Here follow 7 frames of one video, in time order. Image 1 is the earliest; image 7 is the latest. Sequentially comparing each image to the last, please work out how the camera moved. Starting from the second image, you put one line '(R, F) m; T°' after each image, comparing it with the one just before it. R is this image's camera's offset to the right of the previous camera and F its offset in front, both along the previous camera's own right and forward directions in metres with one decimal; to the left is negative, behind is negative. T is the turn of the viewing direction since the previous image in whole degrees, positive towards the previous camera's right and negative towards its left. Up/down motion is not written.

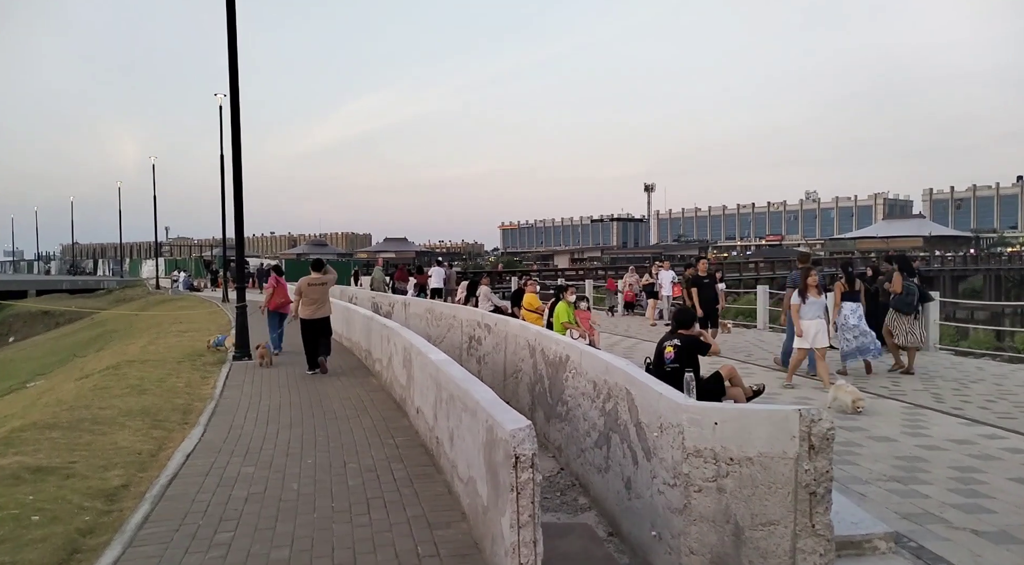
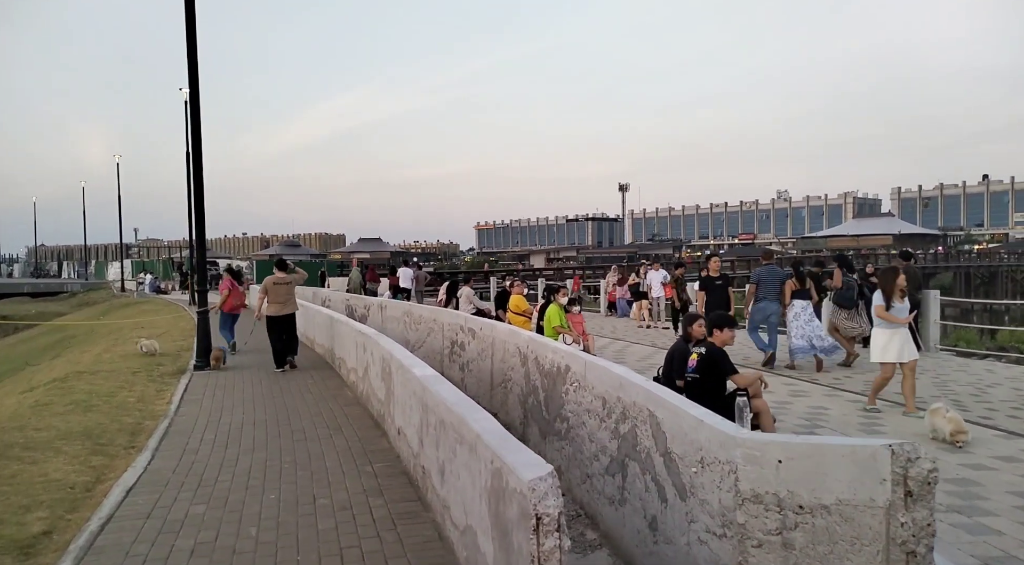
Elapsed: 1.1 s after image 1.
(-0.2, +0.9) m; +2°
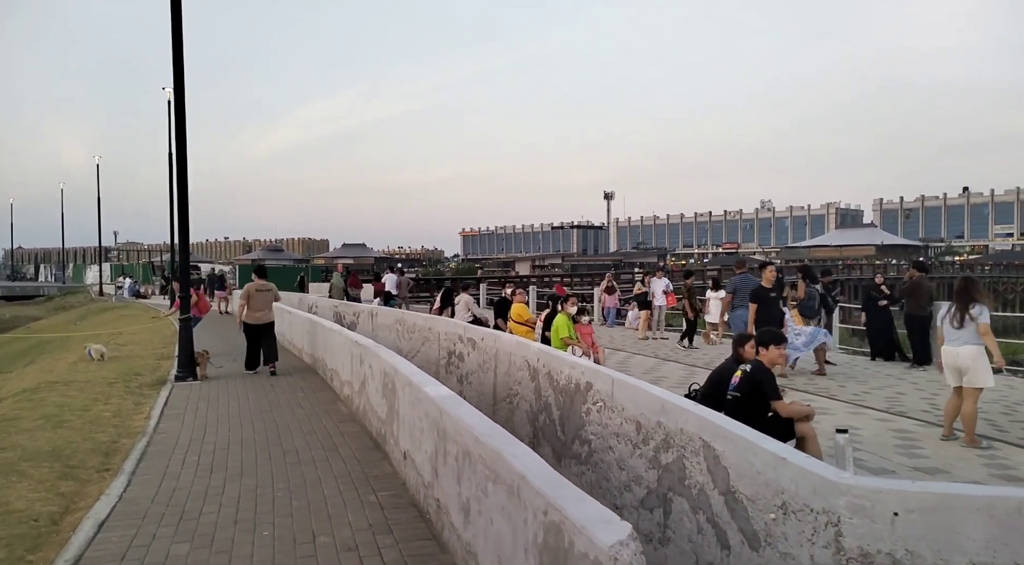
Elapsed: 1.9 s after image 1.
(-0.3, +0.6) m; +1°
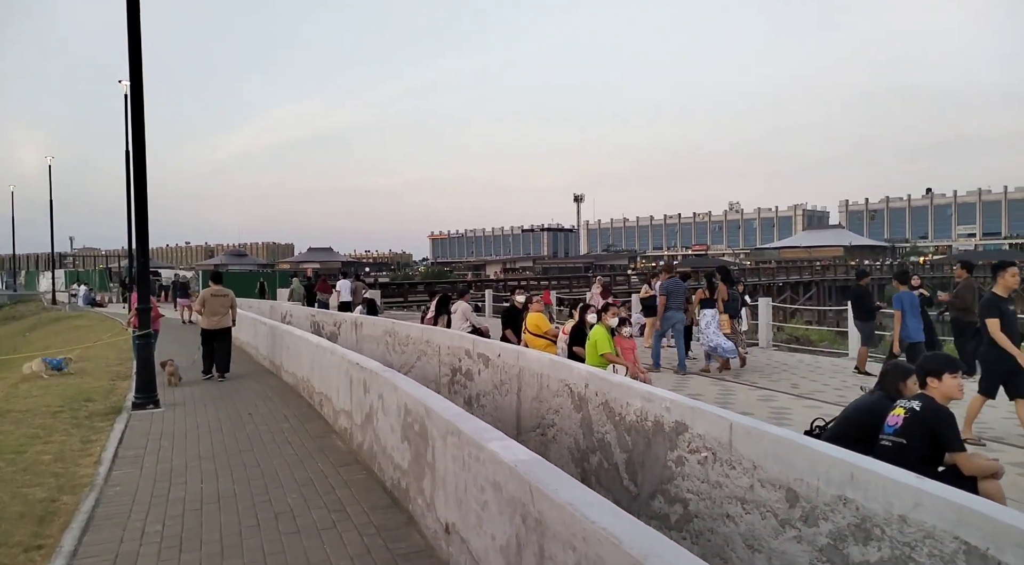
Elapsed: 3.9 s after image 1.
(-0.7, +1.5) m; +3°
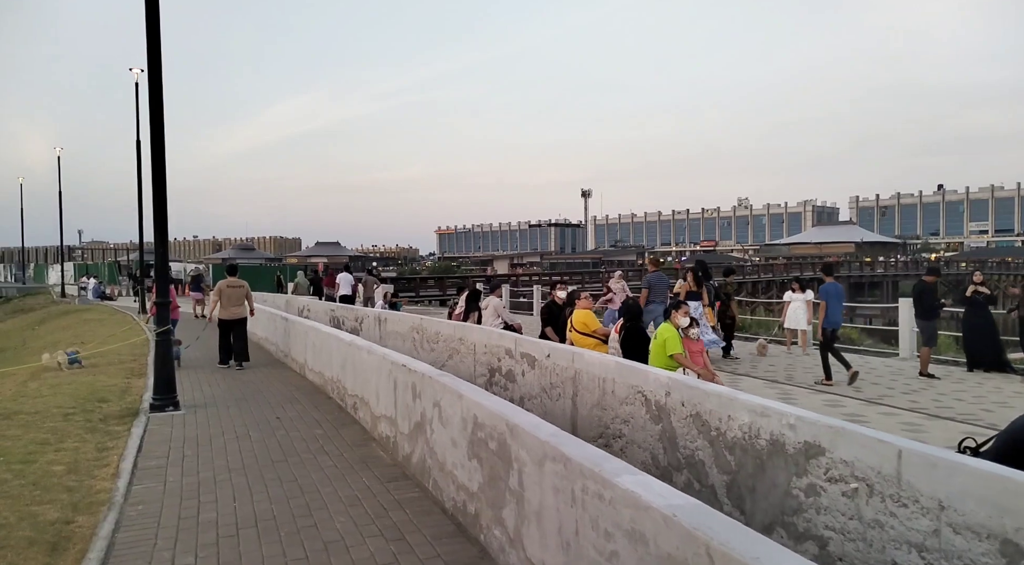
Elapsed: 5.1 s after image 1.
(-0.6, +0.8) m; 0°
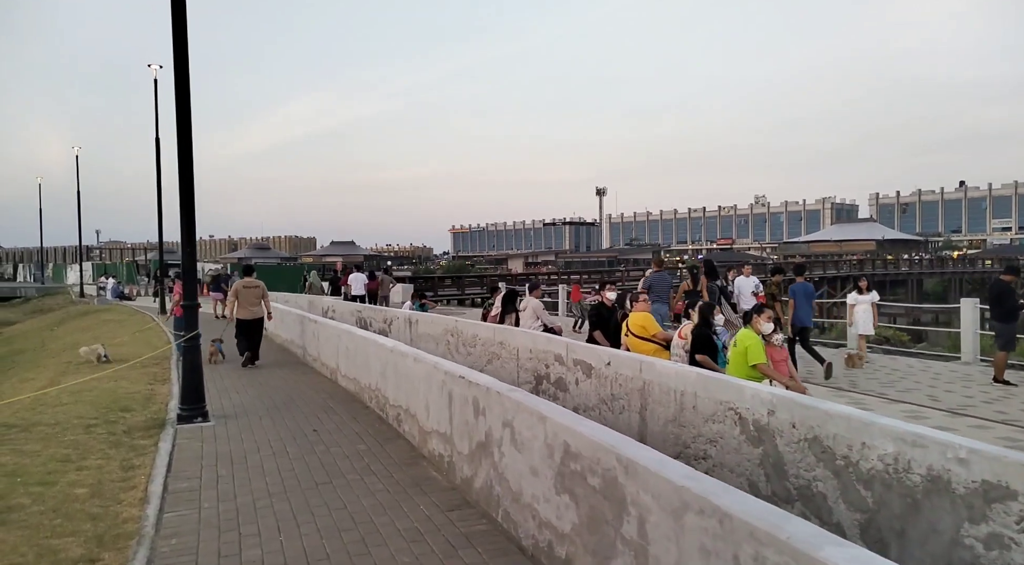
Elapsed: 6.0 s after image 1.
(-0.5, +0.7) m; -1°
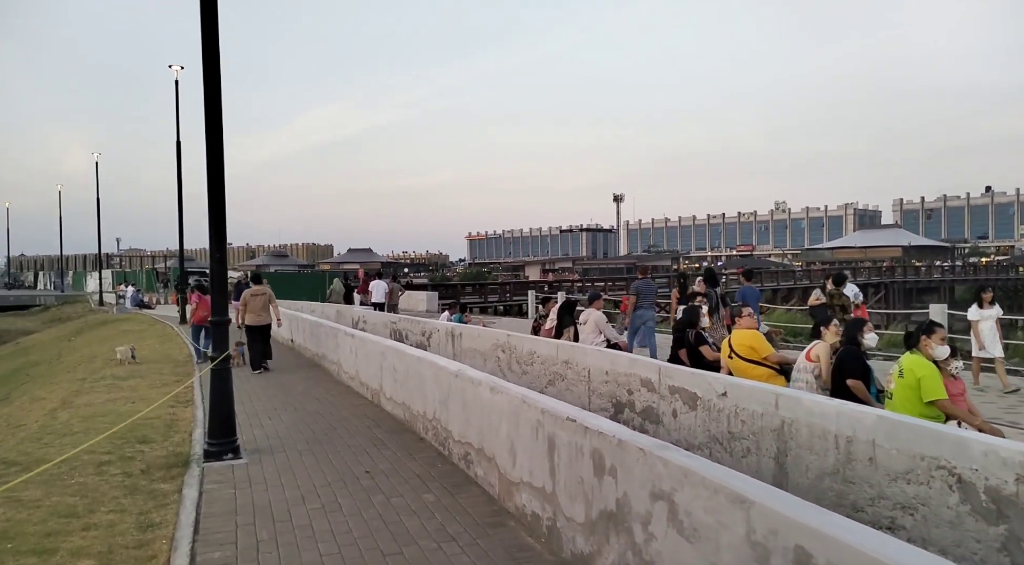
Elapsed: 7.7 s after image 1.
(-0.7, +1.3) m; -1°
